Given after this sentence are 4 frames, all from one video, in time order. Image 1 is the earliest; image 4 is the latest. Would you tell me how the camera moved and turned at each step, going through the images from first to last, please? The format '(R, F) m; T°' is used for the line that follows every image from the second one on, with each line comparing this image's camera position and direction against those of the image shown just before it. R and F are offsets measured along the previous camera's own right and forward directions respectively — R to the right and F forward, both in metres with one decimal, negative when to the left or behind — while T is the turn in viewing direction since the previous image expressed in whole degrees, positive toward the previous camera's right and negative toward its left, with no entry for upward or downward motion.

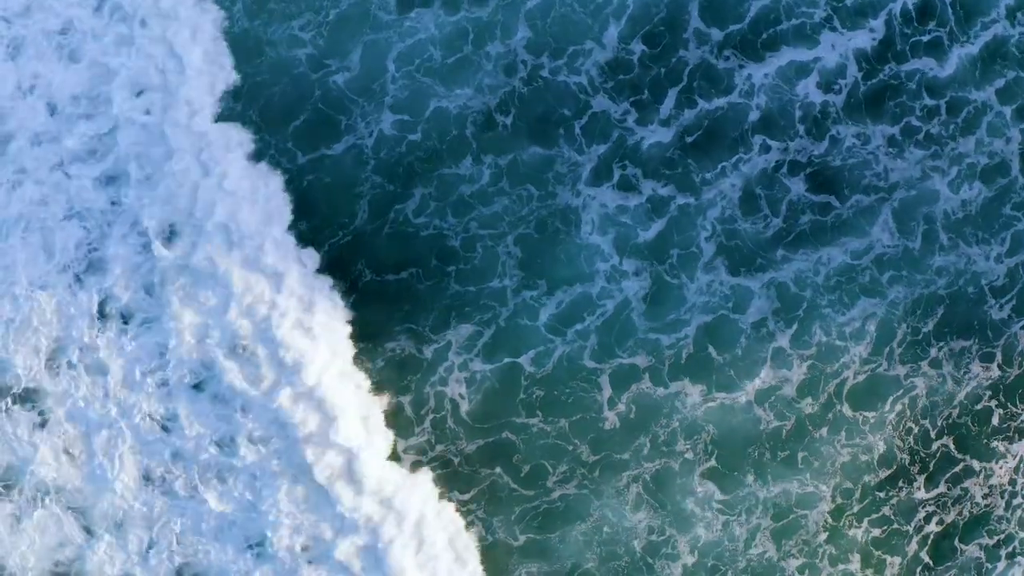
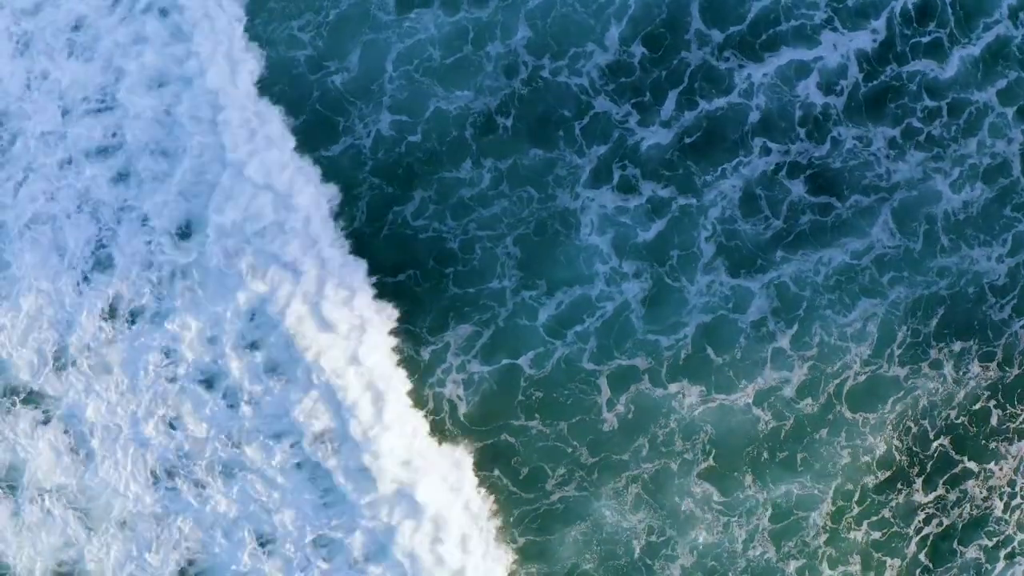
(+0.4, +0.1) m; 0°
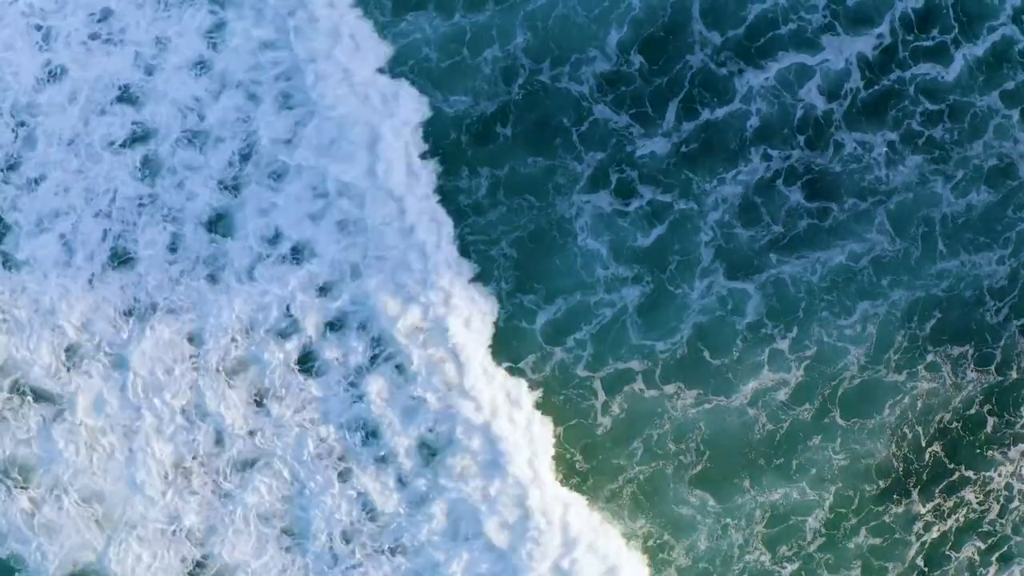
(+1.6, 0.0) m; 0°
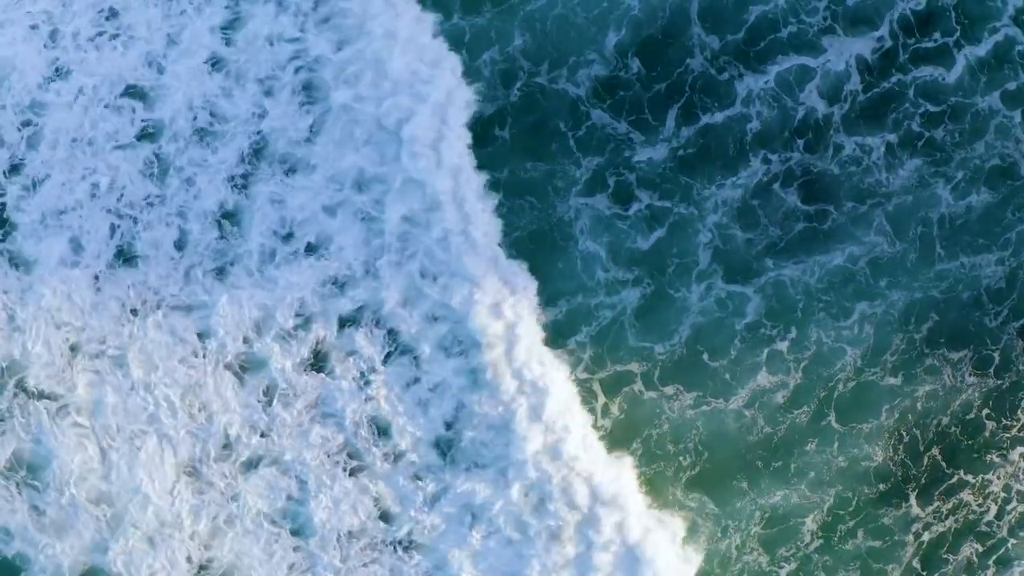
(+0.8, -0.4) m; 0°
